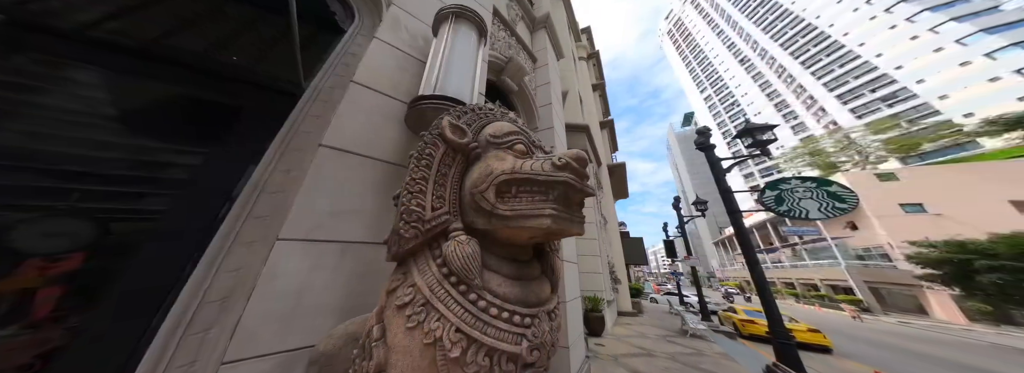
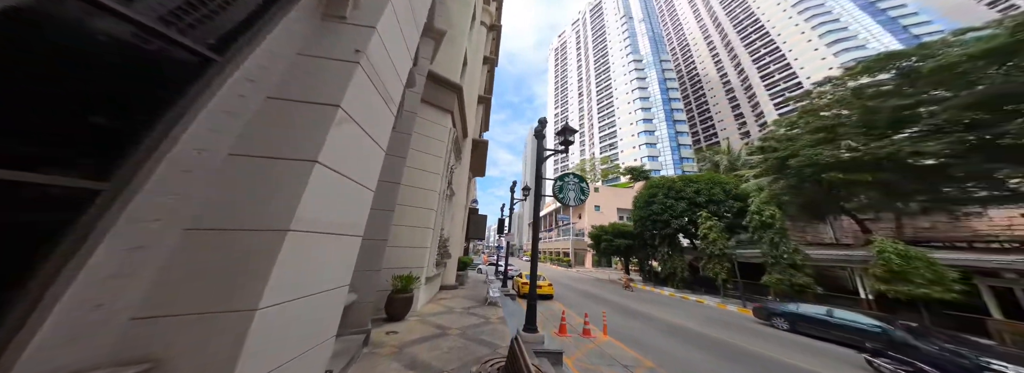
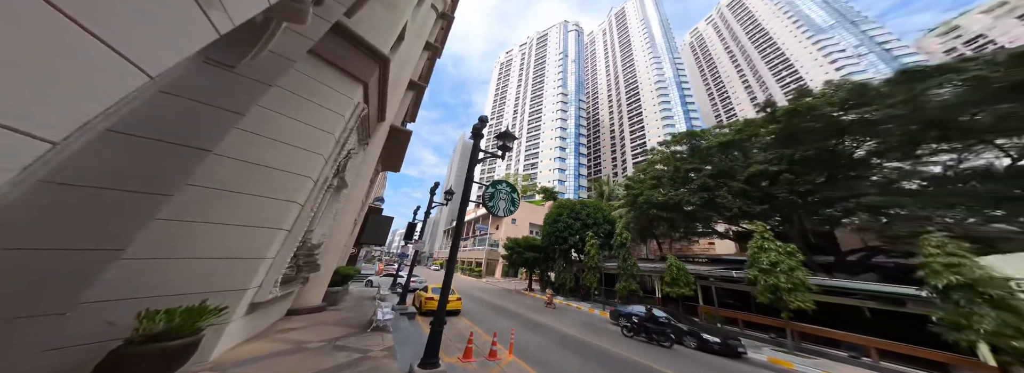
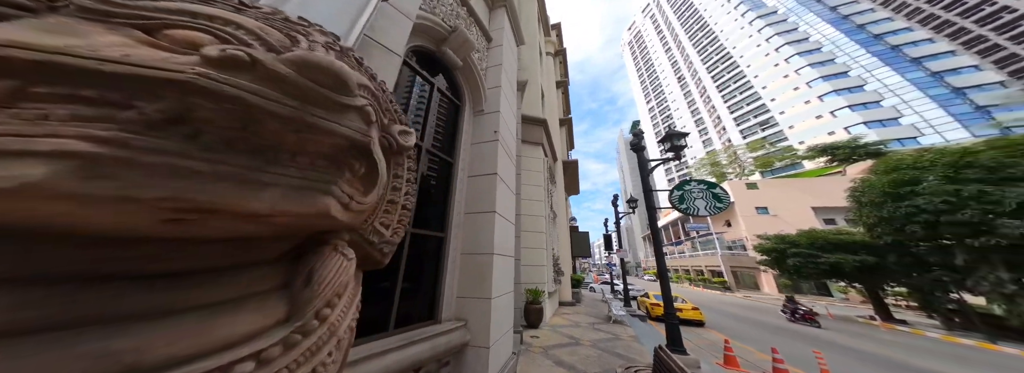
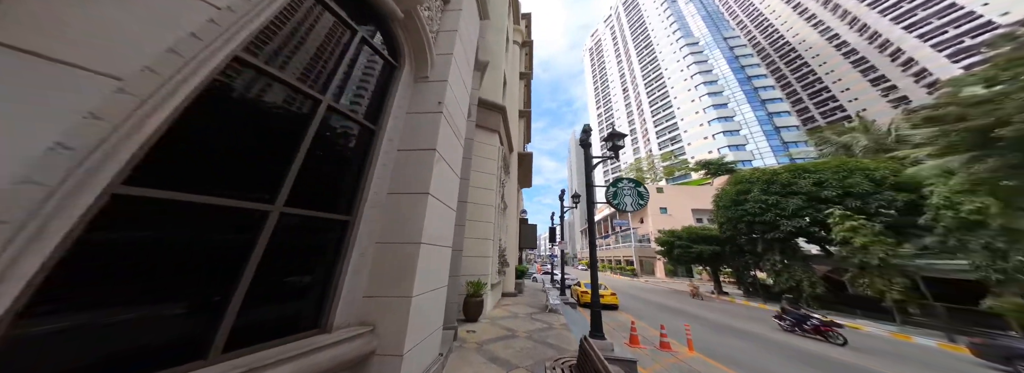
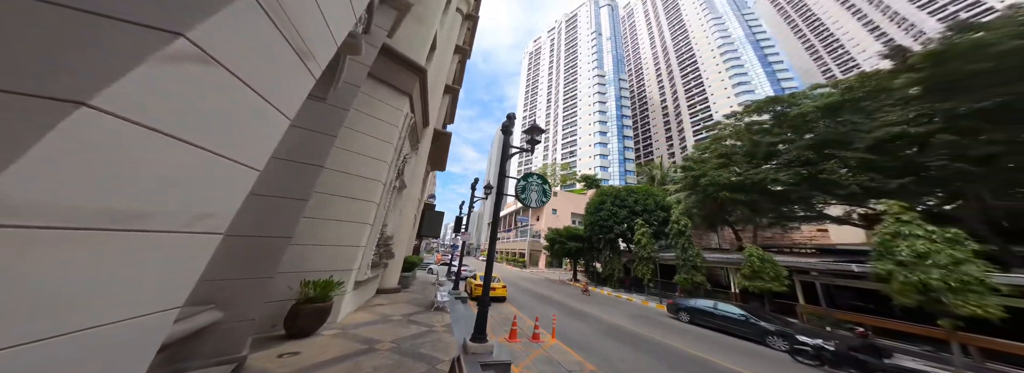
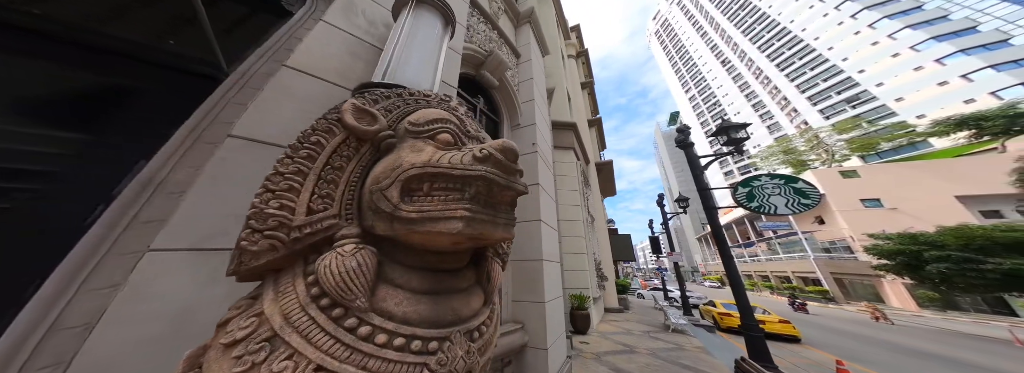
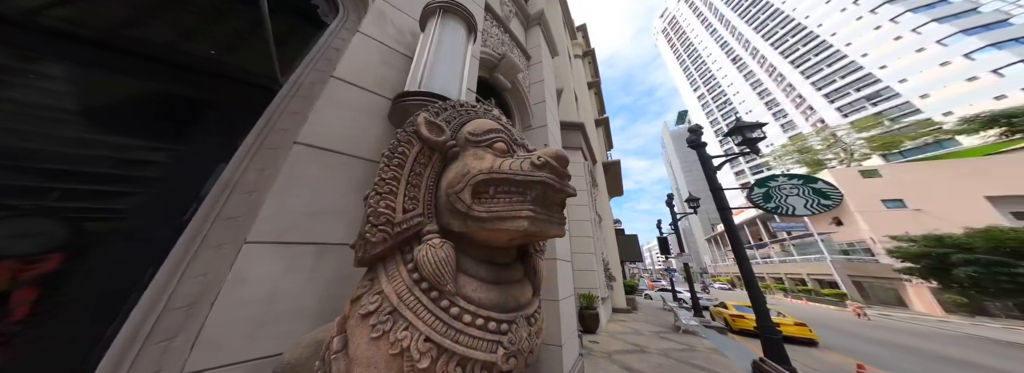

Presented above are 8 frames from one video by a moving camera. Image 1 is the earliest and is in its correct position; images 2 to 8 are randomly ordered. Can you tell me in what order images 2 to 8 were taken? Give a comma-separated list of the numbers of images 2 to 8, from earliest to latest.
8, 7, 4, 5, 2, 6, 3
